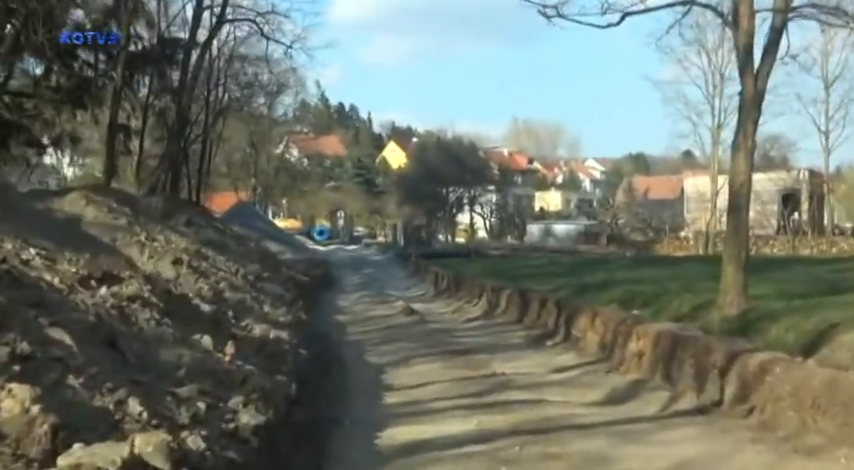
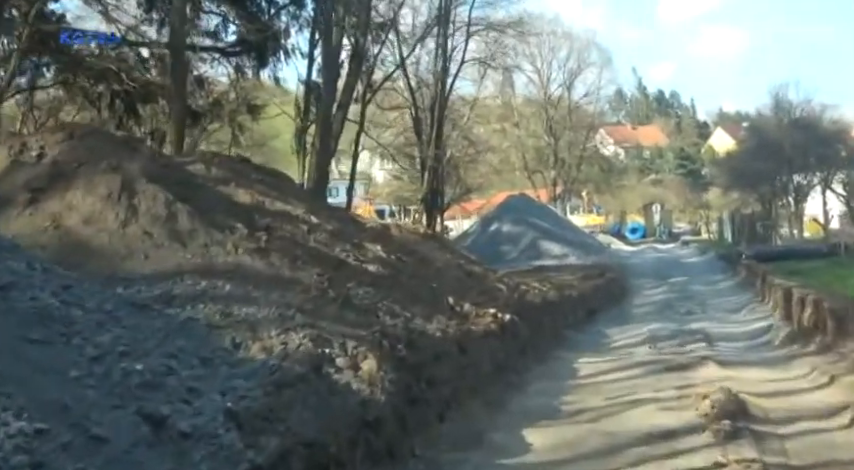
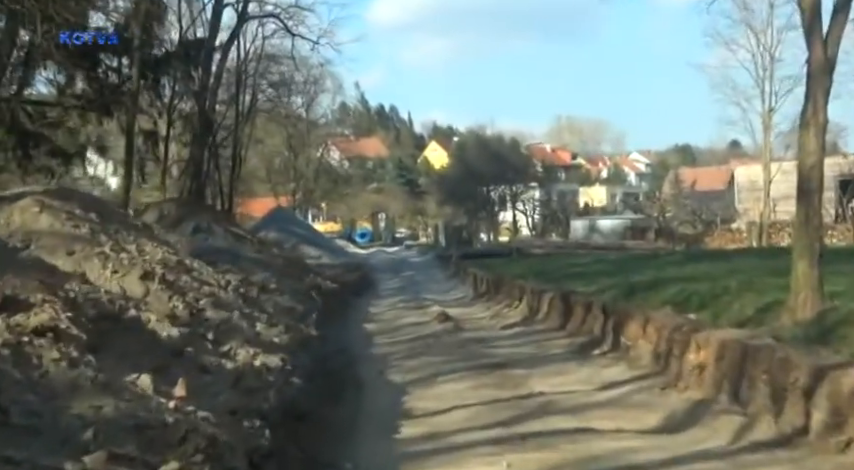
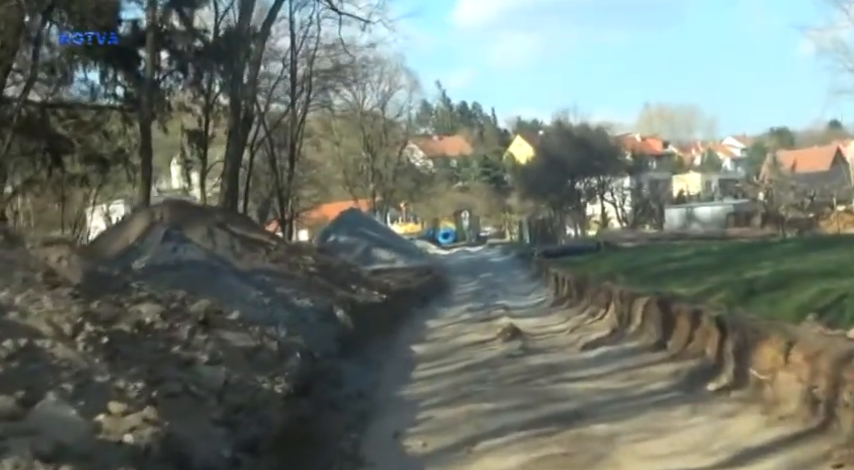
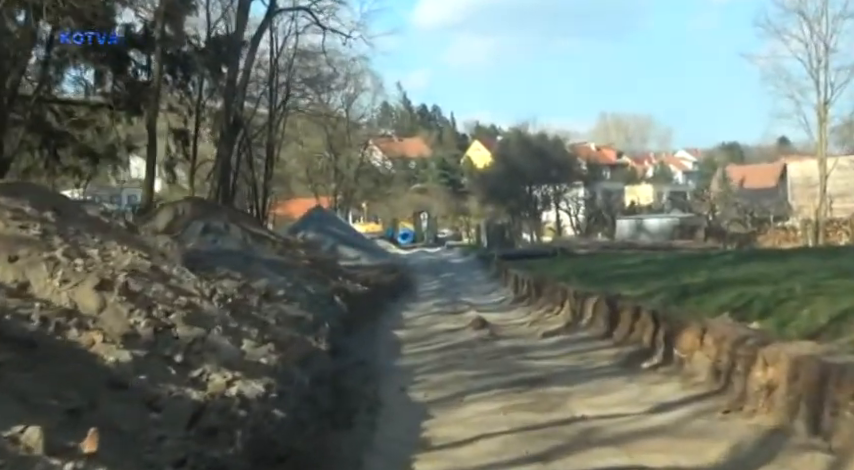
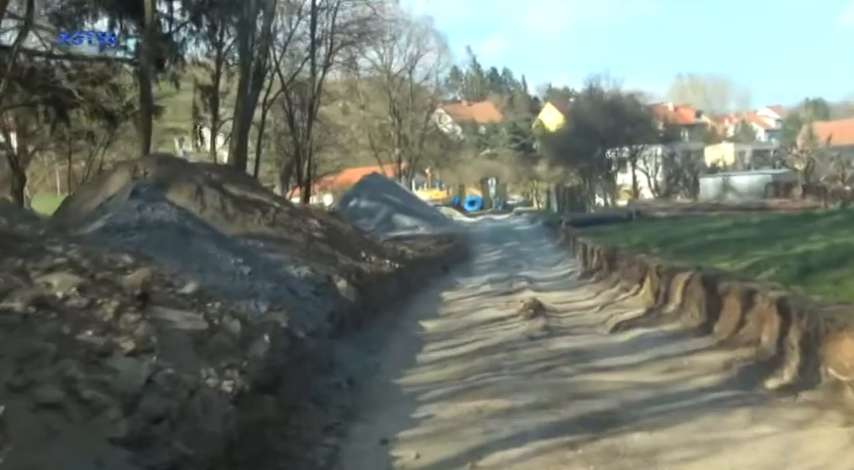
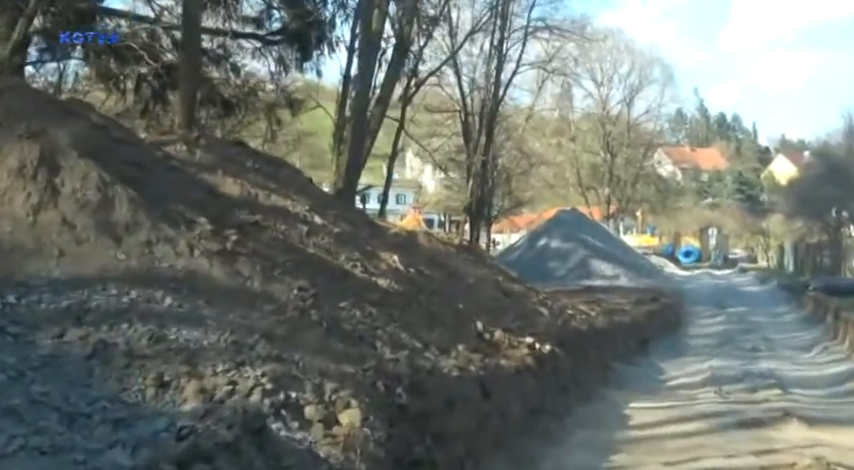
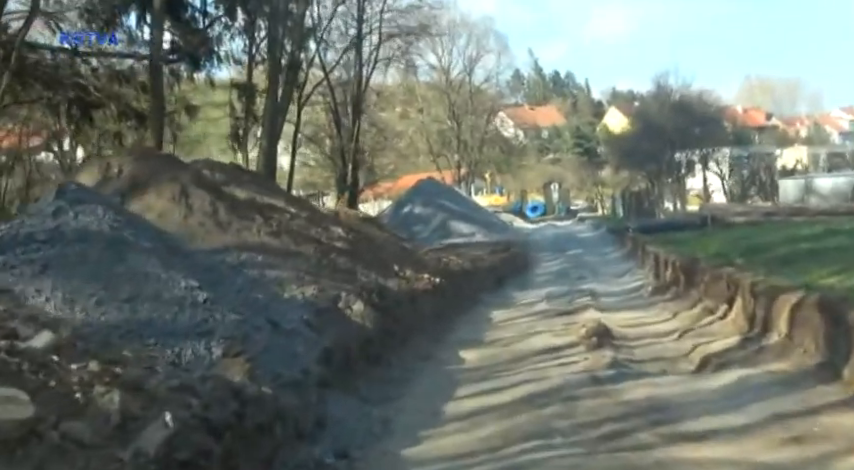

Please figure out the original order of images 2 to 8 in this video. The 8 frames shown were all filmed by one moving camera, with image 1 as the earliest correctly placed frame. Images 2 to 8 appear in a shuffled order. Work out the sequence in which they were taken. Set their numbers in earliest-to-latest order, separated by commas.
3, 5, 4, 6, 8, 2, 7
